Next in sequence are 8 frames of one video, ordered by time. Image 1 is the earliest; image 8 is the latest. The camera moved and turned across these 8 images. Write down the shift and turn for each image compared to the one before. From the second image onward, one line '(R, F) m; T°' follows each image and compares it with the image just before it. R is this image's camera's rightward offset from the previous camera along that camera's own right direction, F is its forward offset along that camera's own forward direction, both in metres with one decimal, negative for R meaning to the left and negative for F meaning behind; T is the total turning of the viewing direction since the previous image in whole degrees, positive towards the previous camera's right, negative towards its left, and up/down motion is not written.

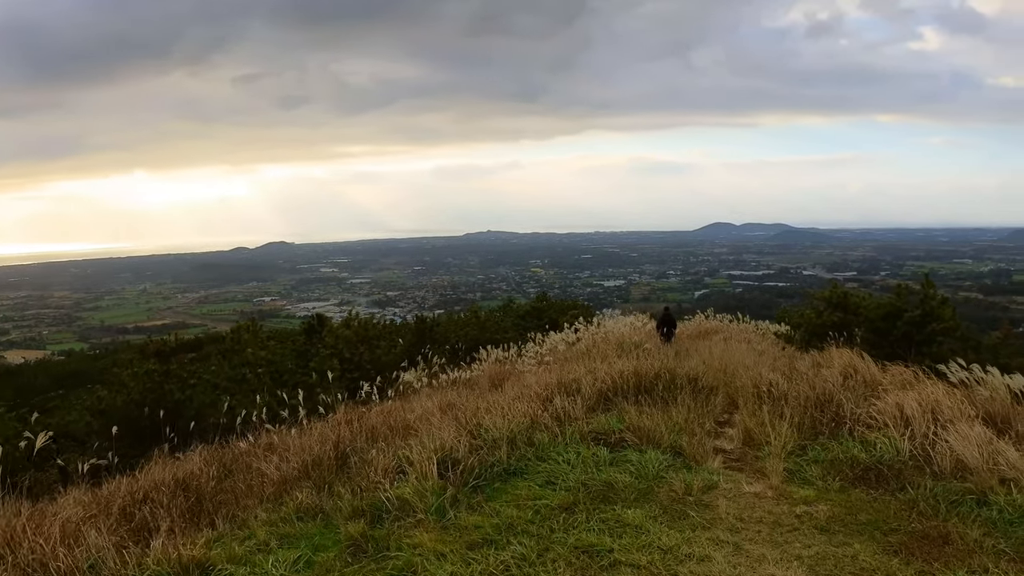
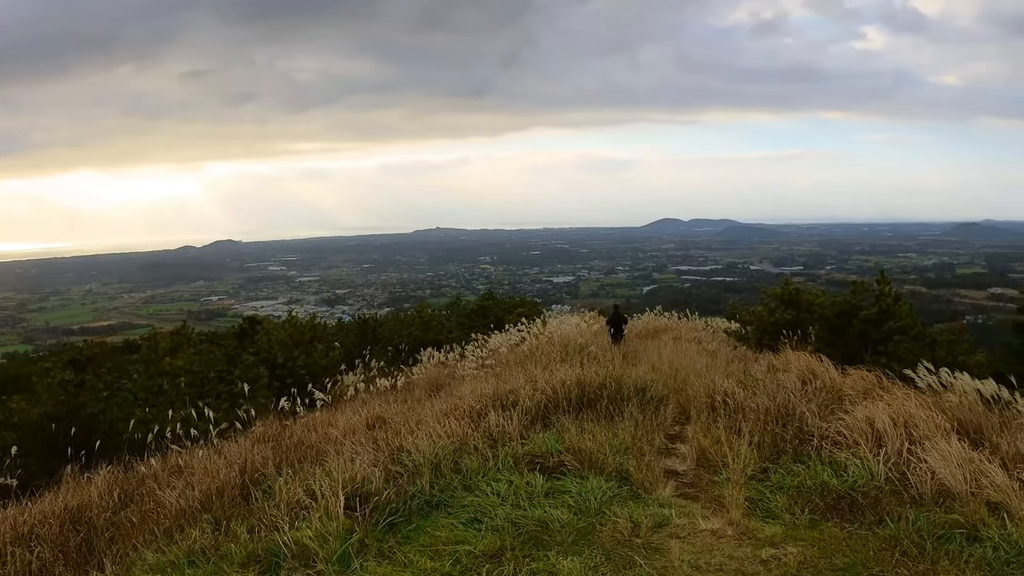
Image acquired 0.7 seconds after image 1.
(+0.1, +0.6) m; +2°
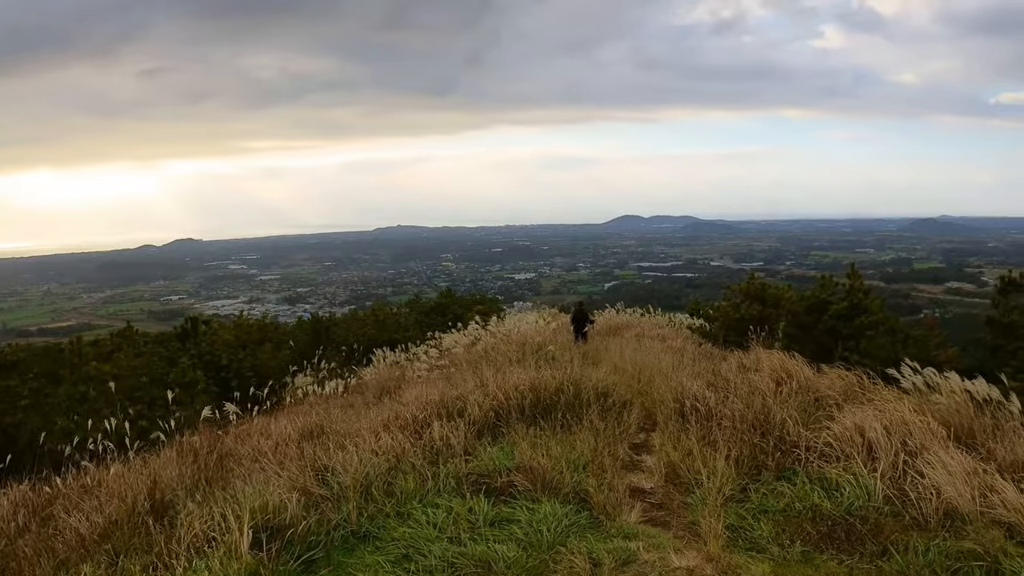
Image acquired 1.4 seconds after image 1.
(+0.1, +0.5) m; +2°
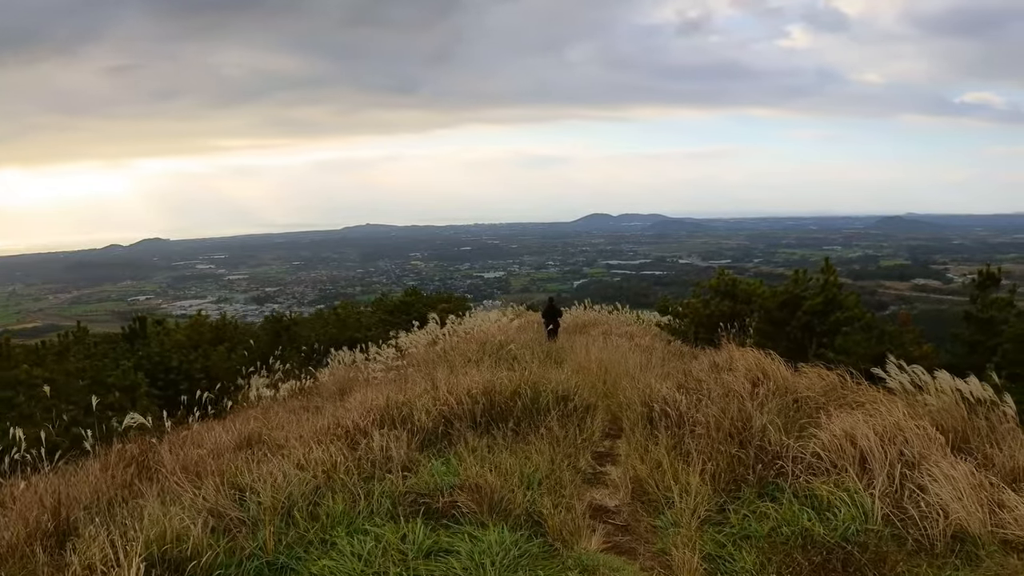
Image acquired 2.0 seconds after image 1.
(+0.1, +0.5) m; +1°
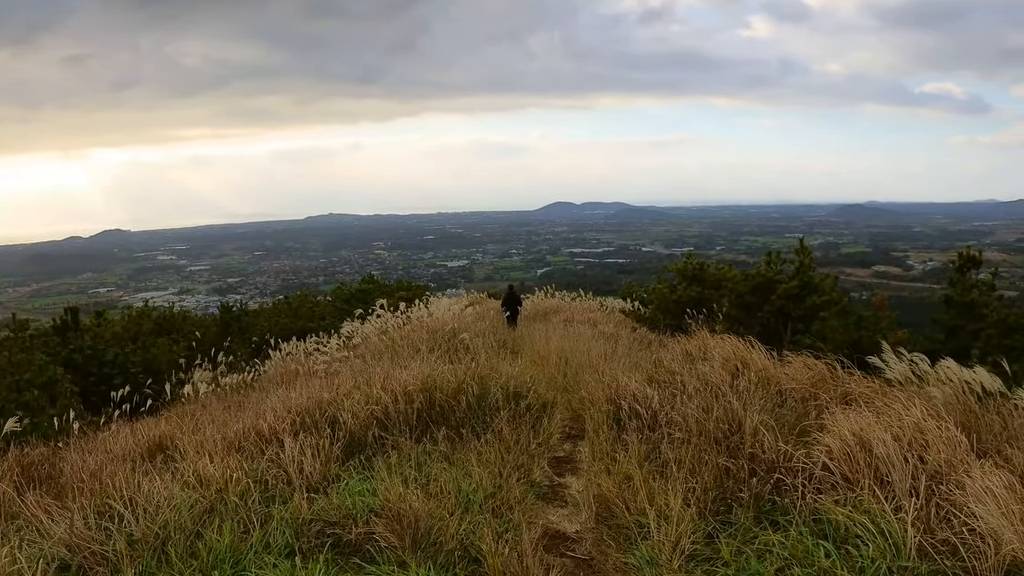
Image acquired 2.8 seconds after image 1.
(+0.1, +0.6) m; +2°
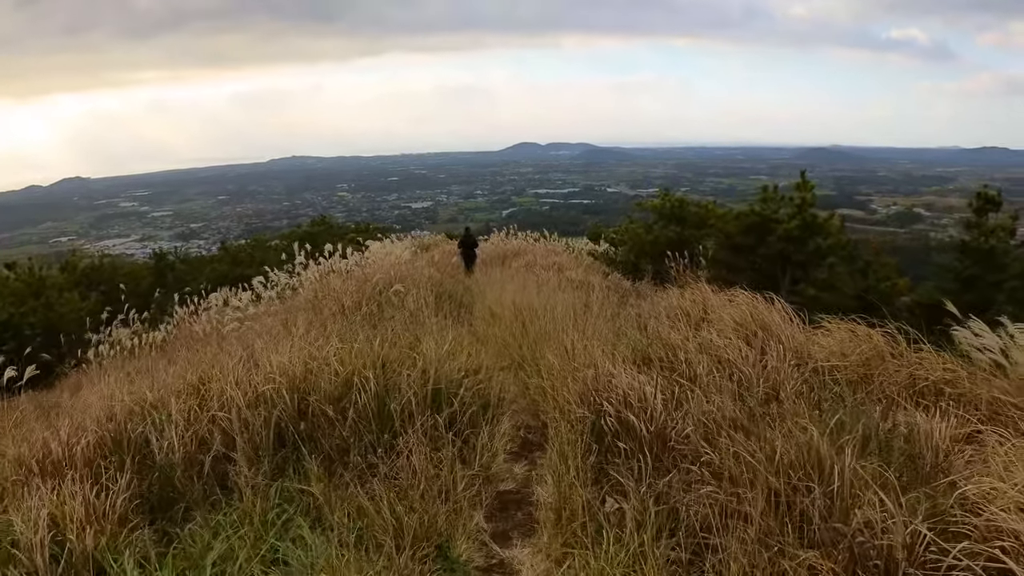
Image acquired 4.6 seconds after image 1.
(+0.1, +1.4) m; +2°
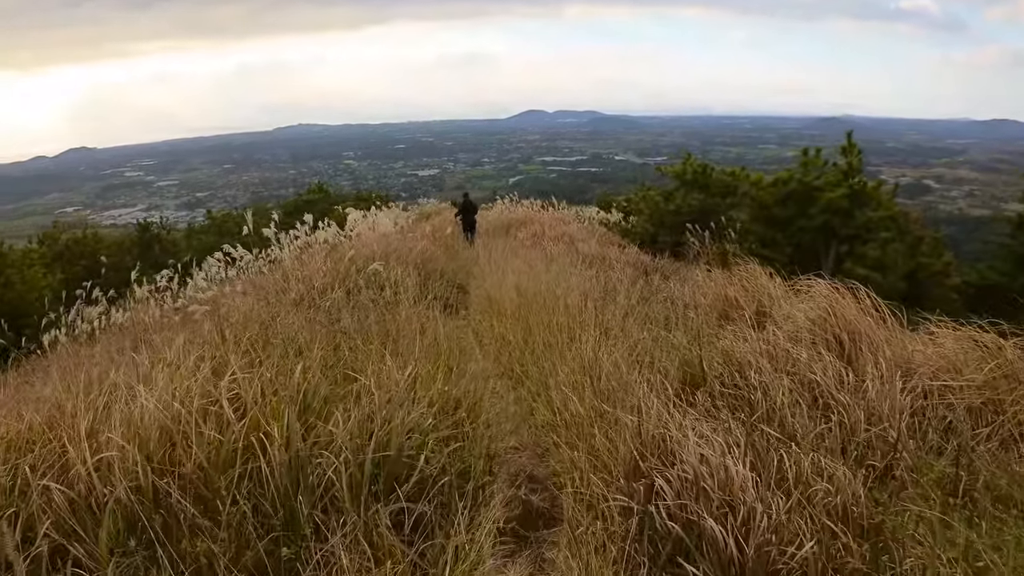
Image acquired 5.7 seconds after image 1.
(0.0, +0.9) m; 0°
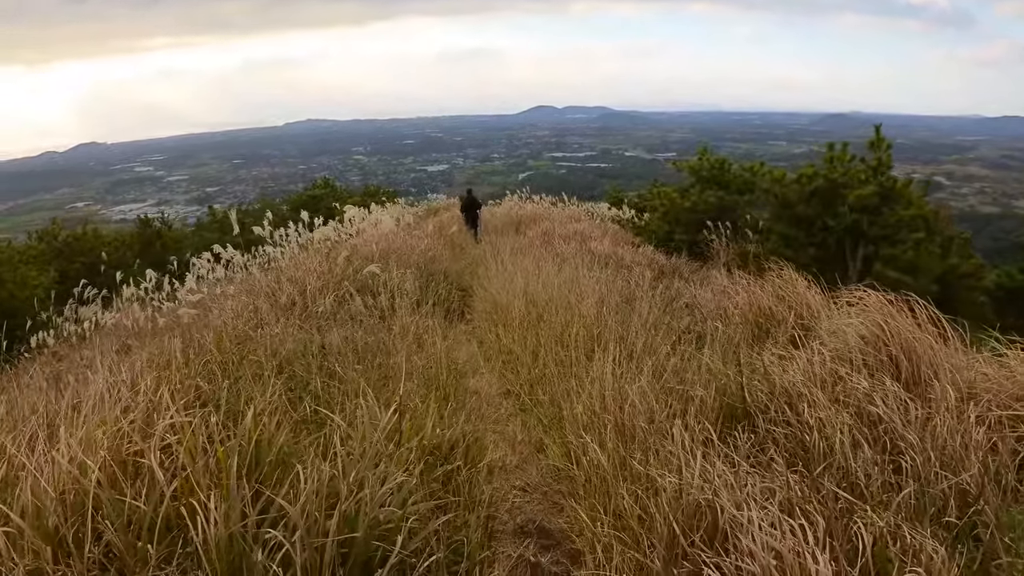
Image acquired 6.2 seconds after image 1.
(0.0, +0.4) m; 0°
